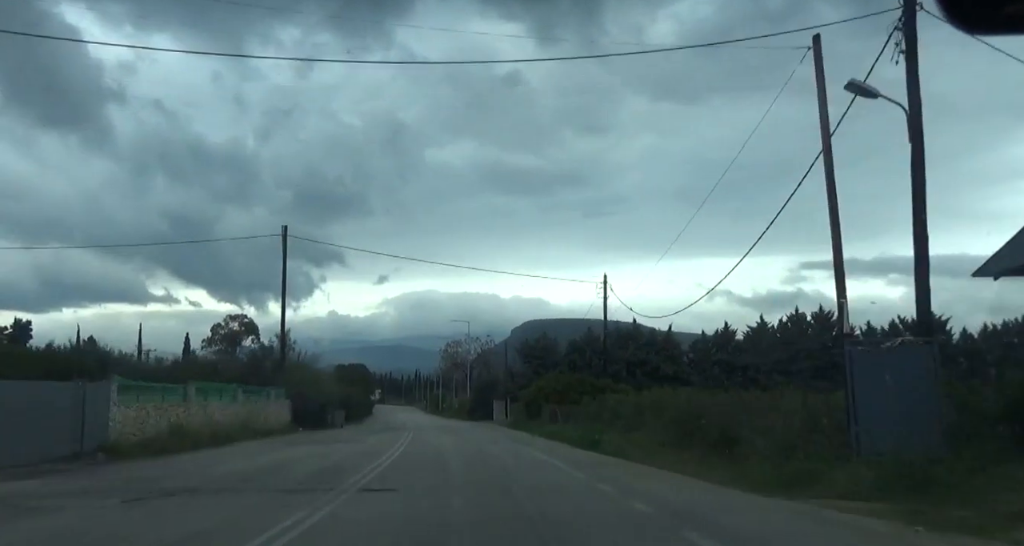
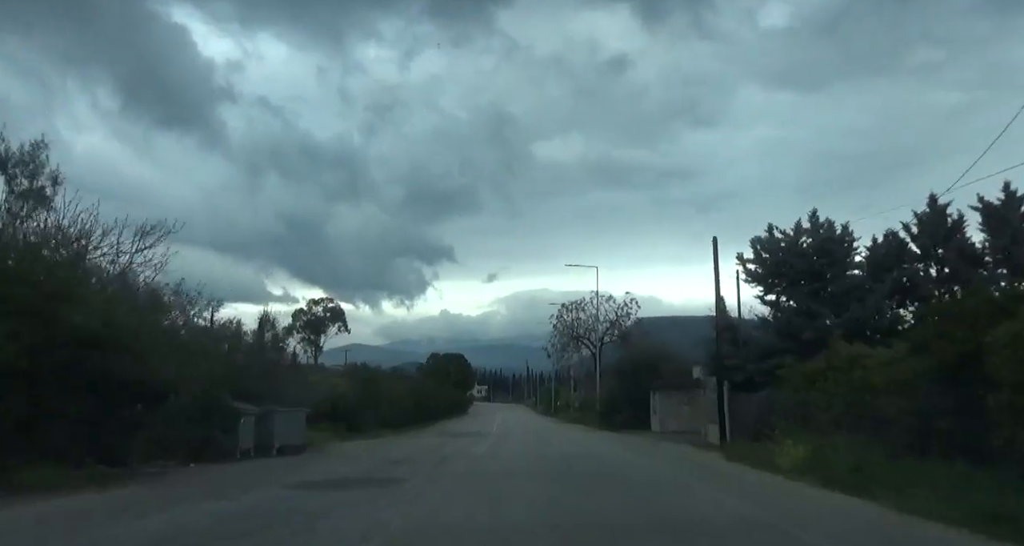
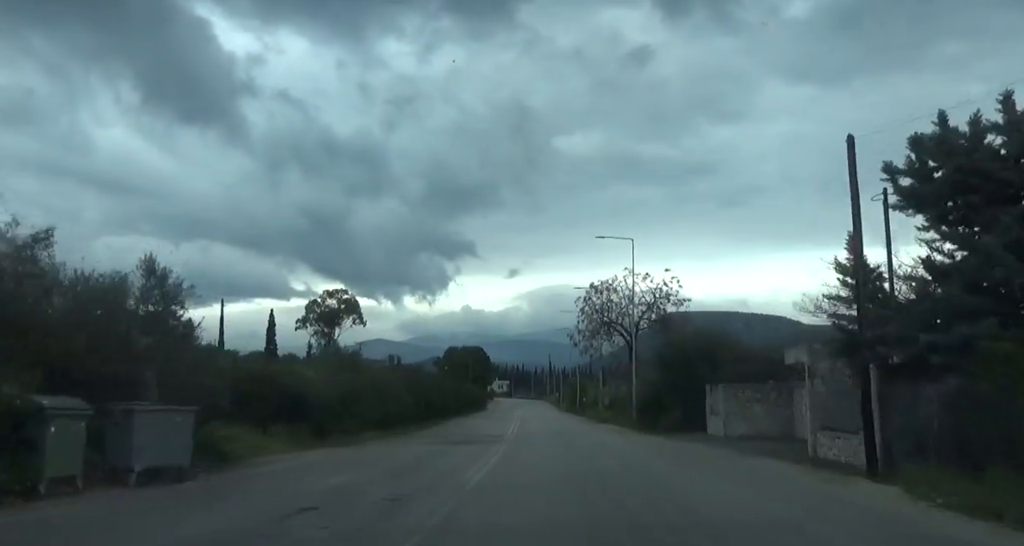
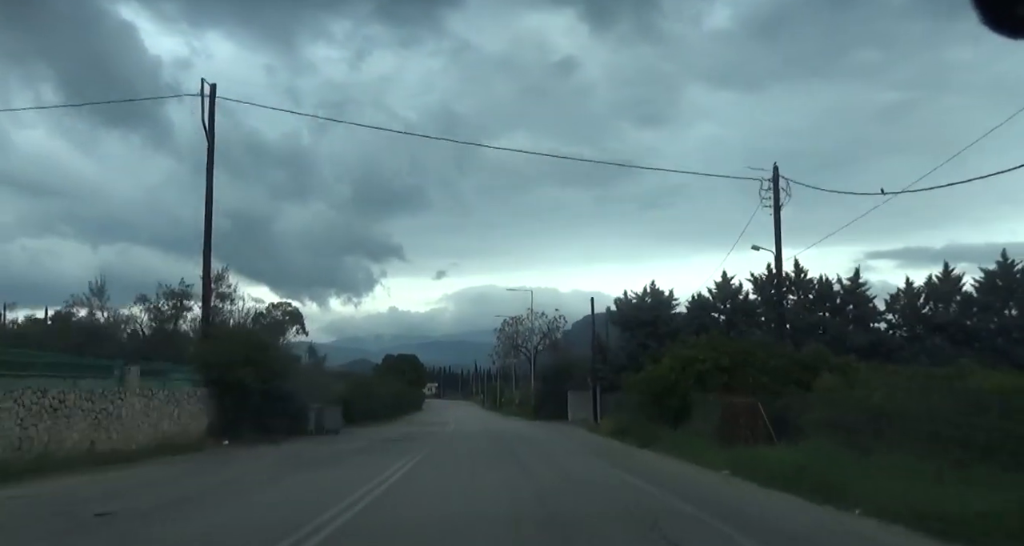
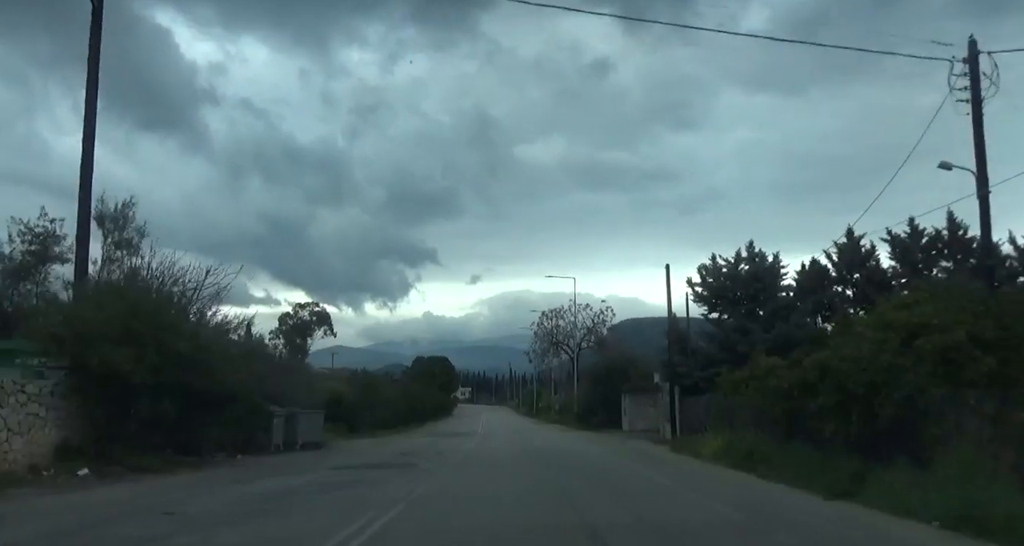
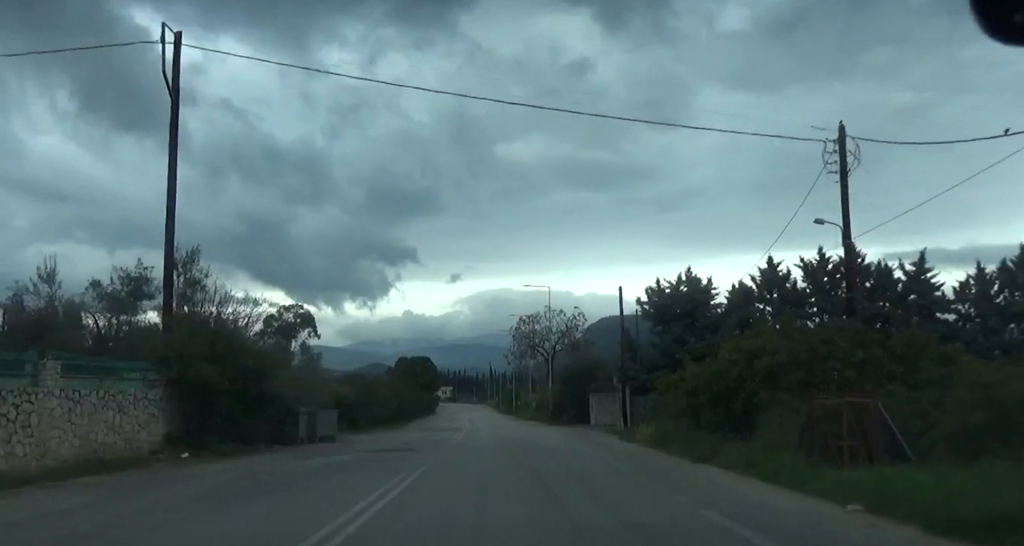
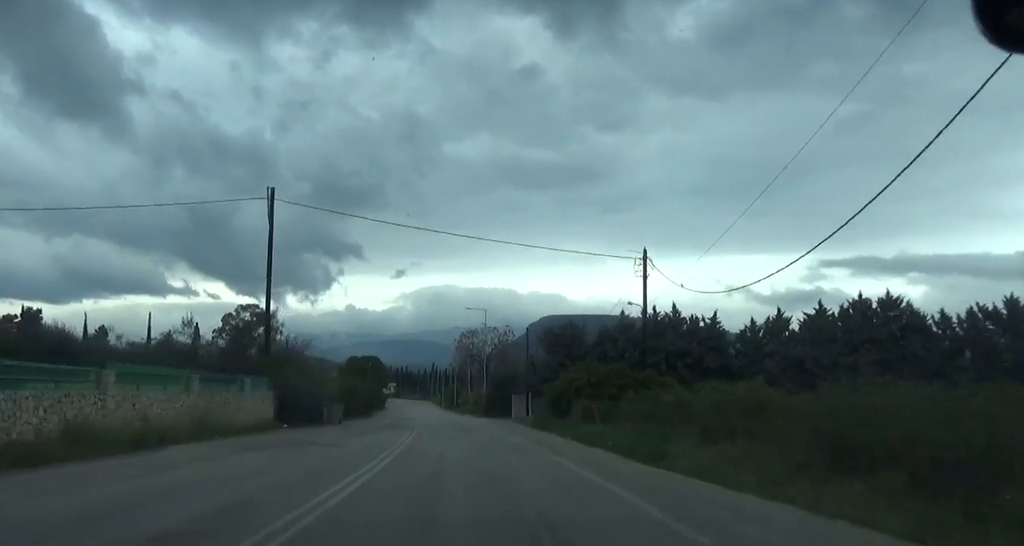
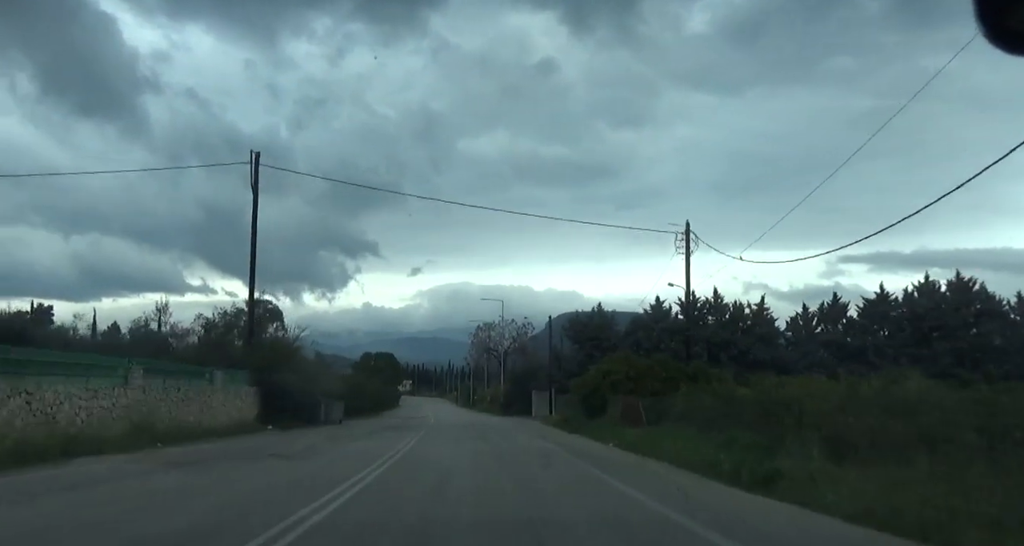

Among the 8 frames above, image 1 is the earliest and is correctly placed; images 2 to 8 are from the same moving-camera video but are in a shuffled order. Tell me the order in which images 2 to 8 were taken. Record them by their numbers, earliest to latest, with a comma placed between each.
7, 8, 4, 6, 5, 2, 3
